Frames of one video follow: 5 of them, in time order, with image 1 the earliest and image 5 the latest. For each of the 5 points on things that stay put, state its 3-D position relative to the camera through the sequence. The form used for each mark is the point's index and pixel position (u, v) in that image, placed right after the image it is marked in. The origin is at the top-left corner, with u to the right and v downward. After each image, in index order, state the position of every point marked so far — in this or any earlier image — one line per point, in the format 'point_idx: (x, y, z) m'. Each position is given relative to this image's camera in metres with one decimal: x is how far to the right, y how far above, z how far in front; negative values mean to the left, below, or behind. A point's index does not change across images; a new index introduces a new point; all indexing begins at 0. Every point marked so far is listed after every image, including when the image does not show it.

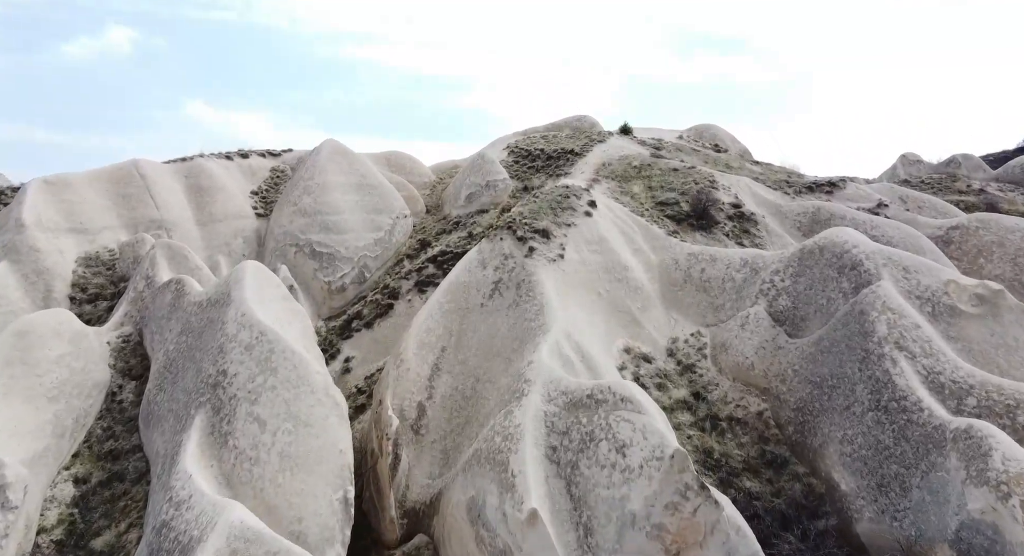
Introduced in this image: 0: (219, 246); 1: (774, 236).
0: (-5.3, +0.6, +13.1) m
1: (+4.5, +0.7, +12.6) m
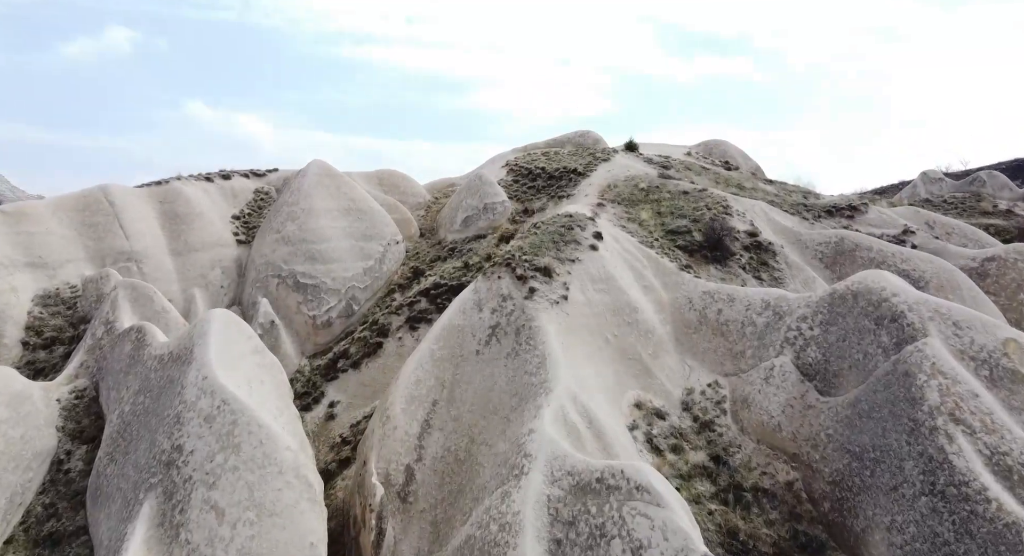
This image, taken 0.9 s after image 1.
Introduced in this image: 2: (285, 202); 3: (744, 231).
0: (-5.3, 0.0, +12.2) m
1: (+4.5, +0.1, +11.6) m
2: (-4.2, +1.4, +13.5) m
3: (+4.0, +0.8, +12.5) m
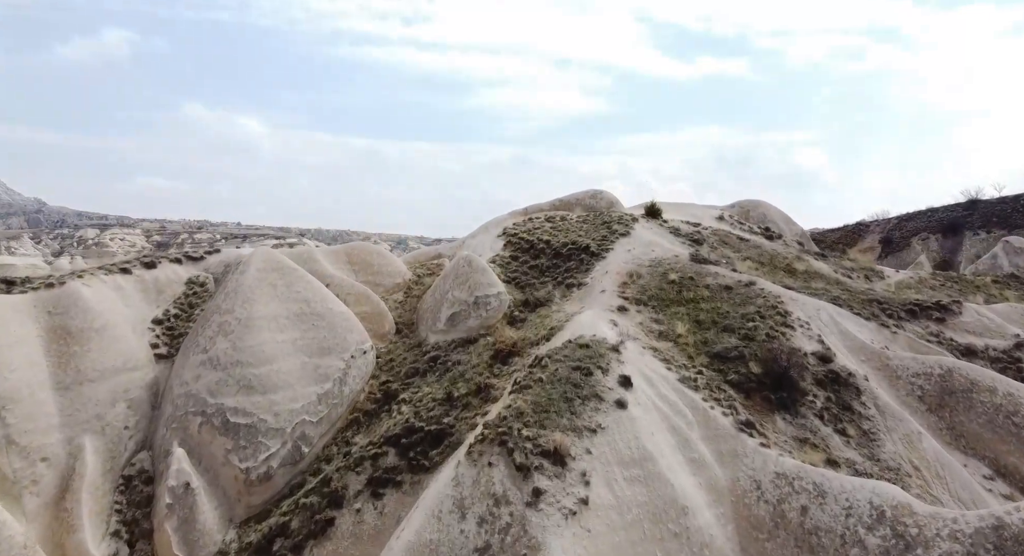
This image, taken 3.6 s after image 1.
0: (-5.3, -1.8, +9.2) m
1: (+4.5, -1.6, +8.6) m
2: (-4.2, -0.4, +10.5) m
3: (+3.9, -1.0, +9.5) m
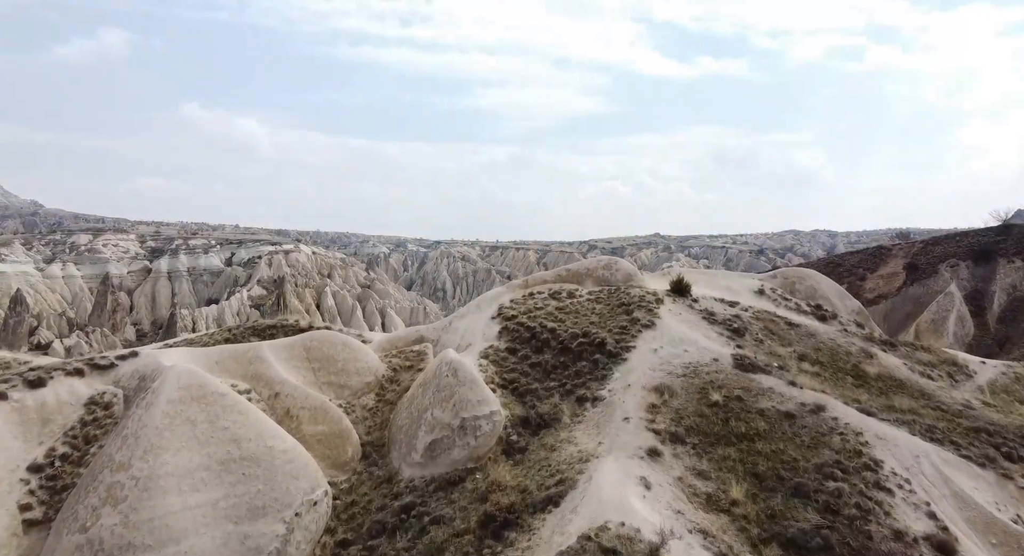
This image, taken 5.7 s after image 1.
0: (-5.4, -3.3, +6.5) m
1: (+4.4, -3.1, +6.0) m
2: (-4.3, -1.9, +7.8) m
3: (+3.9, -2.4, +6.8) m
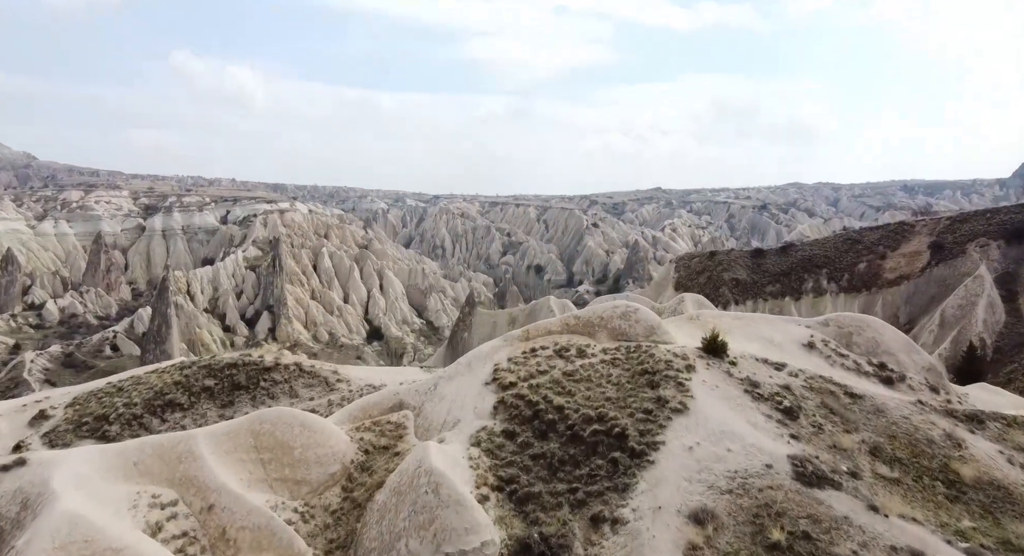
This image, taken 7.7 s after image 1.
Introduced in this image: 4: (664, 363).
0: (-5.4, -4.4, +4.5) m
1: (+4.4, -4.2, +4.0) m
2: (-4.3, -2.9, +5.7) m
3: (+3.8, -3.5, +4.8) m
4: (+1.9, -1.1, +9.2) m
